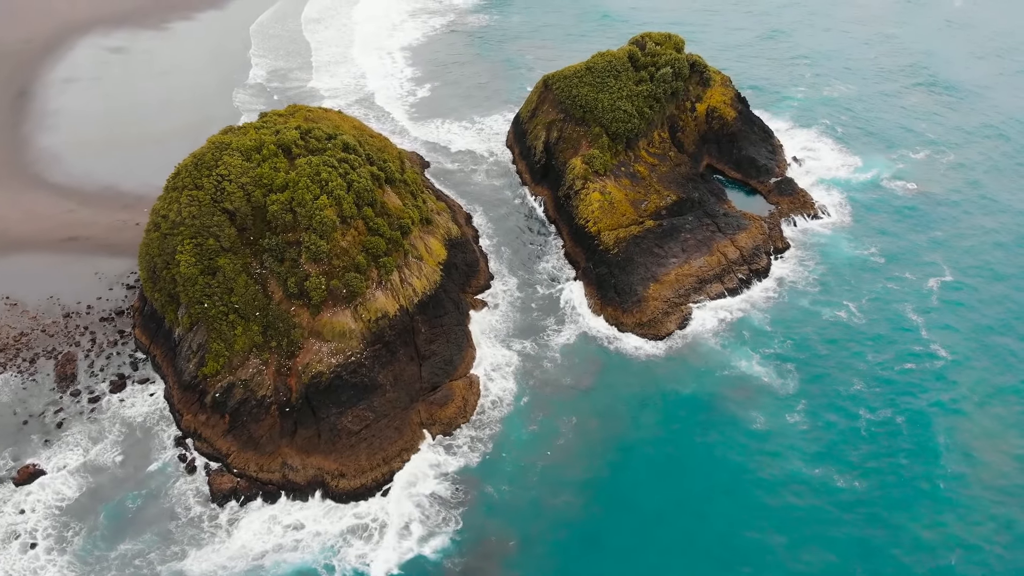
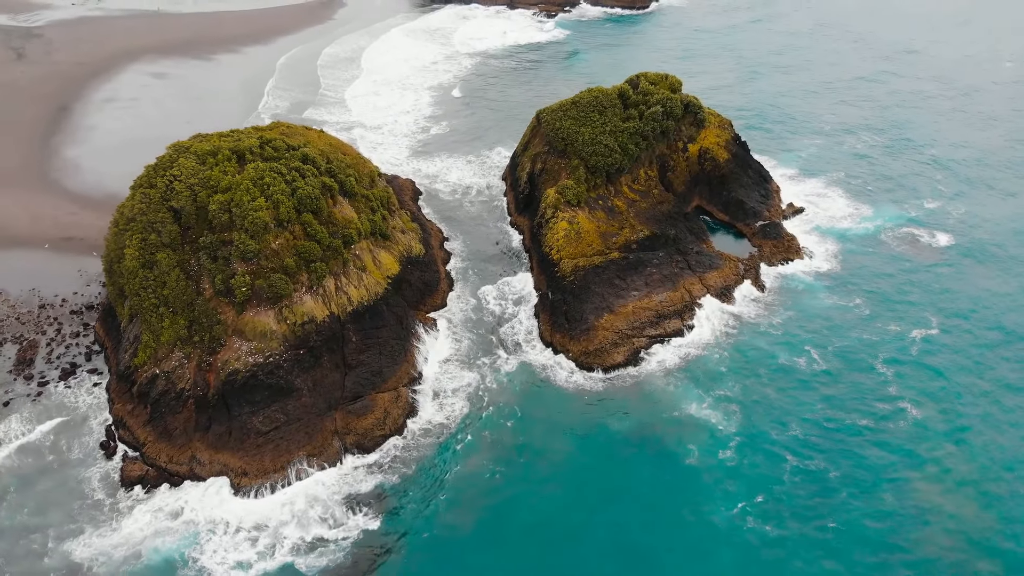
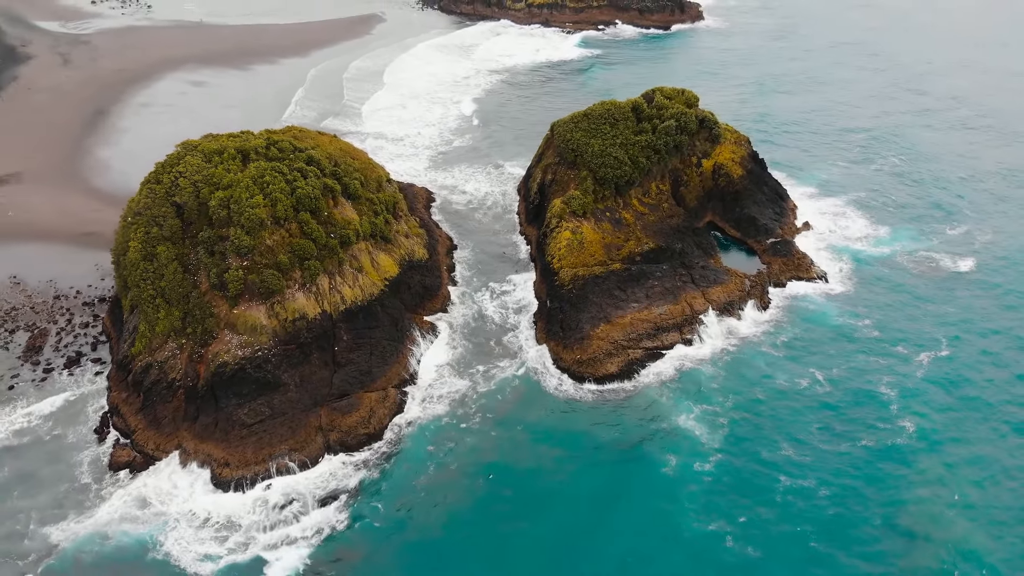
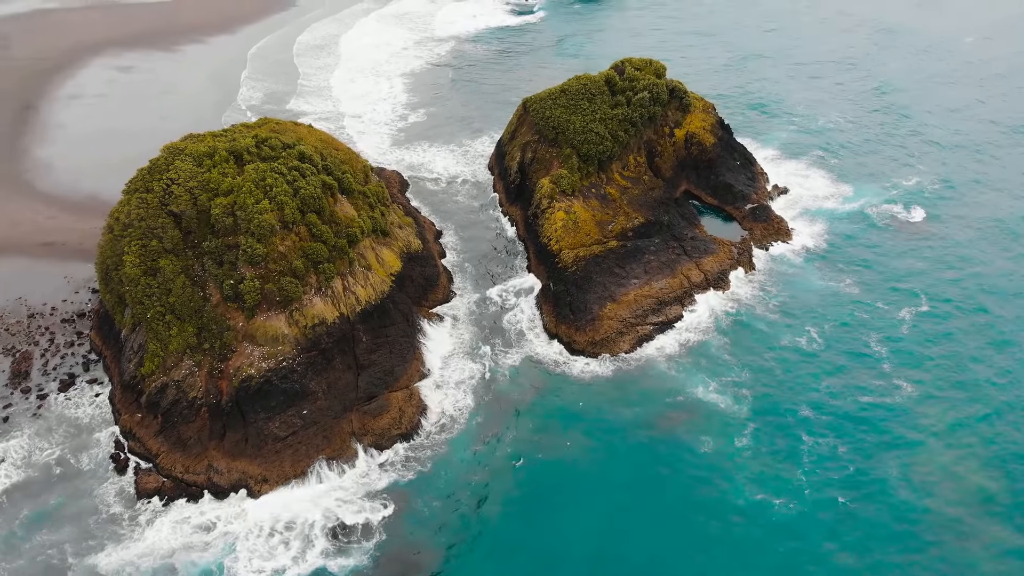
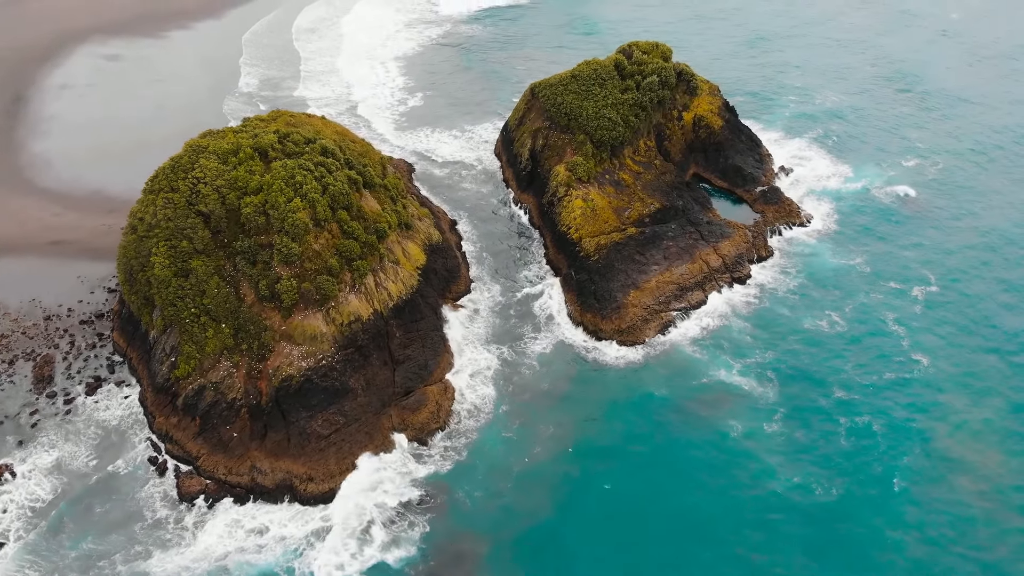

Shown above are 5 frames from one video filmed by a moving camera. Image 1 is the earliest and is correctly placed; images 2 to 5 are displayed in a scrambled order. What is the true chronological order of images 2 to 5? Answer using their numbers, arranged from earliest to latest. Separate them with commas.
5, 4, 2, 3
